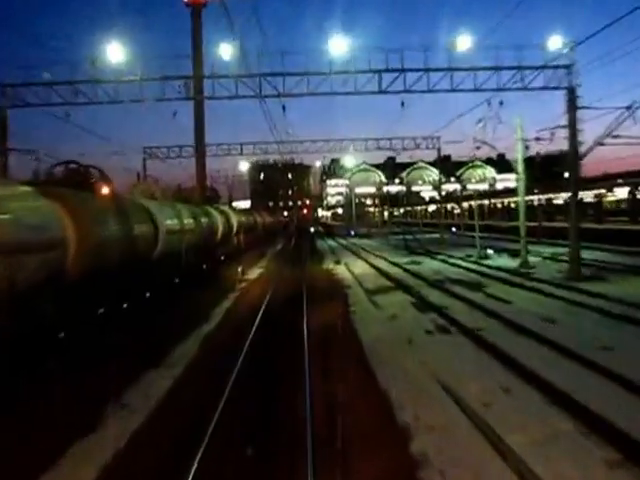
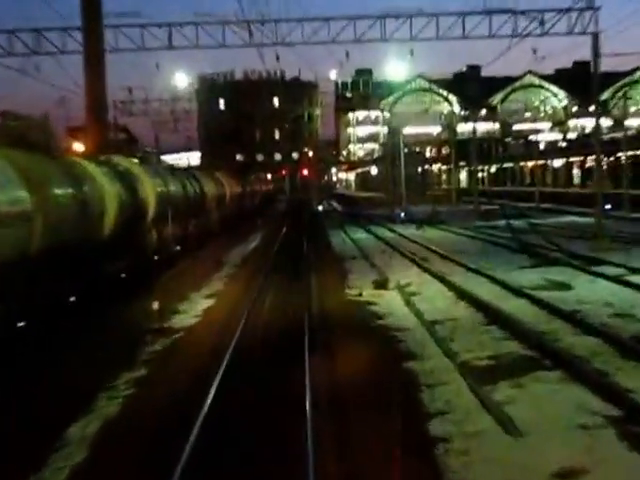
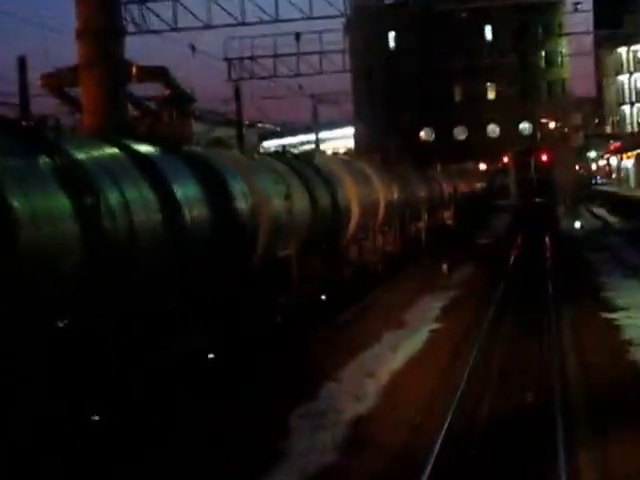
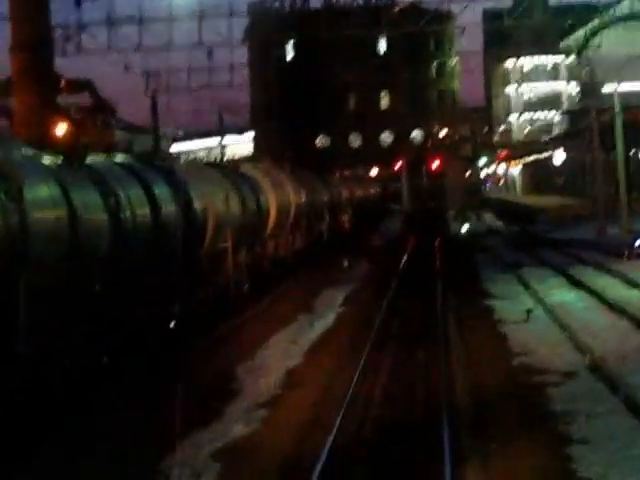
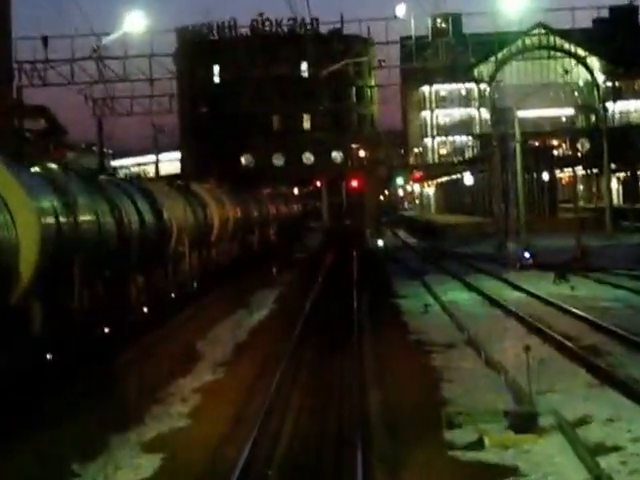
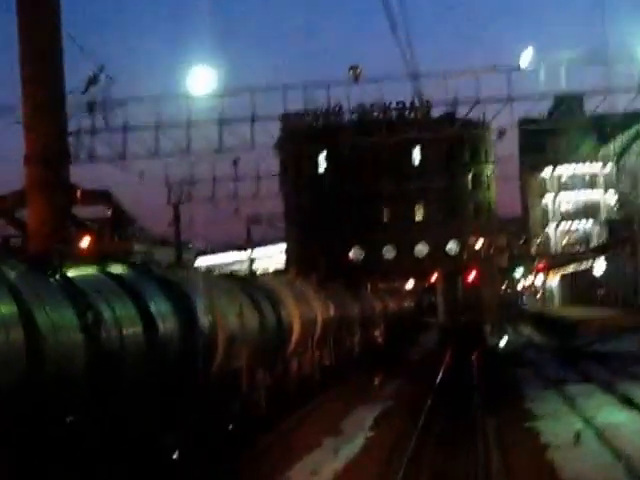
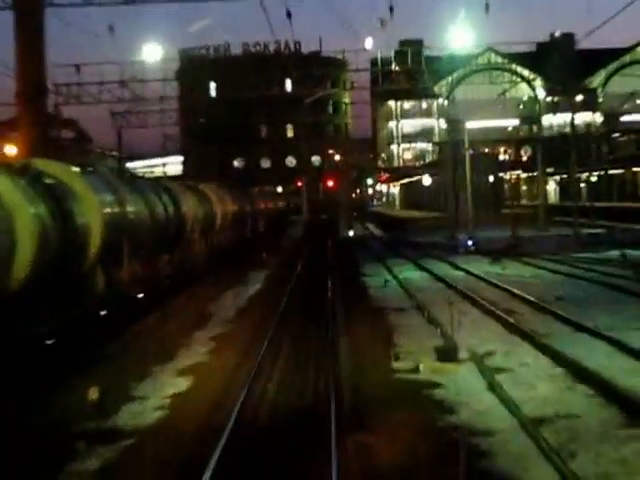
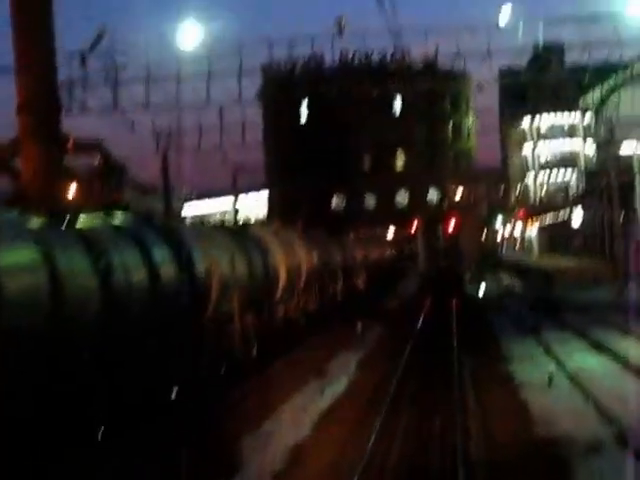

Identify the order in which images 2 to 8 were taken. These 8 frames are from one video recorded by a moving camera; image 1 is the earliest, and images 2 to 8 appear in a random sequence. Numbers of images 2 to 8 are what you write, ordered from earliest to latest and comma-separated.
2, 7, 5, 4, 8, 6, 3
